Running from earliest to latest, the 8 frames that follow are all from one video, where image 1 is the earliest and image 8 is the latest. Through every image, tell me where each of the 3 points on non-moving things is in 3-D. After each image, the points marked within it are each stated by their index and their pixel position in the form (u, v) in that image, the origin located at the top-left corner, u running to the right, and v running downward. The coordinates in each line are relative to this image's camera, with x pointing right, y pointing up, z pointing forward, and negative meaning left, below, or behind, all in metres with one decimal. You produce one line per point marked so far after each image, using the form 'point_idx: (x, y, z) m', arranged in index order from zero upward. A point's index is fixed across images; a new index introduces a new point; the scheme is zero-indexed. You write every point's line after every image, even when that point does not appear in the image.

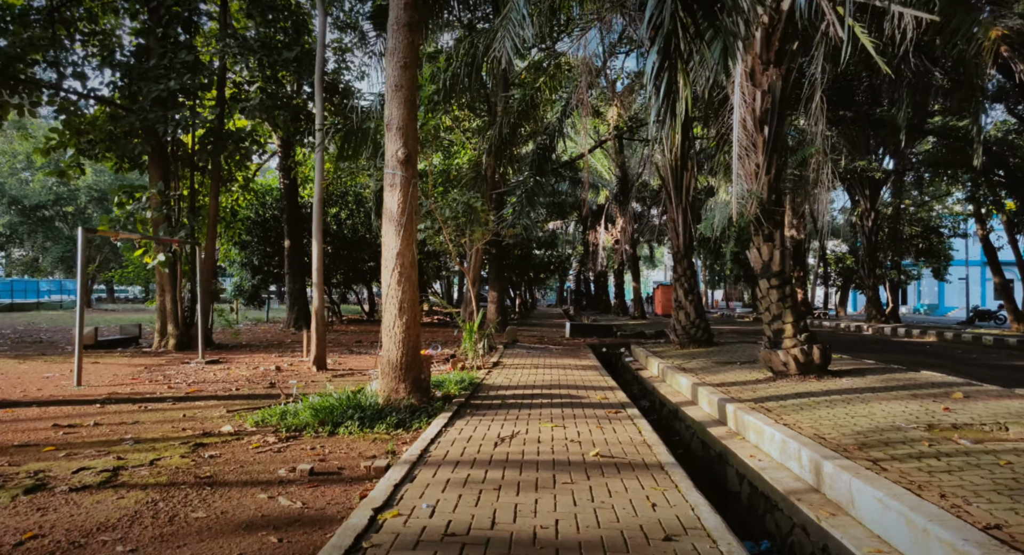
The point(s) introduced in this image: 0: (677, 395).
0: (+1.9, -1.4, +8.2) m
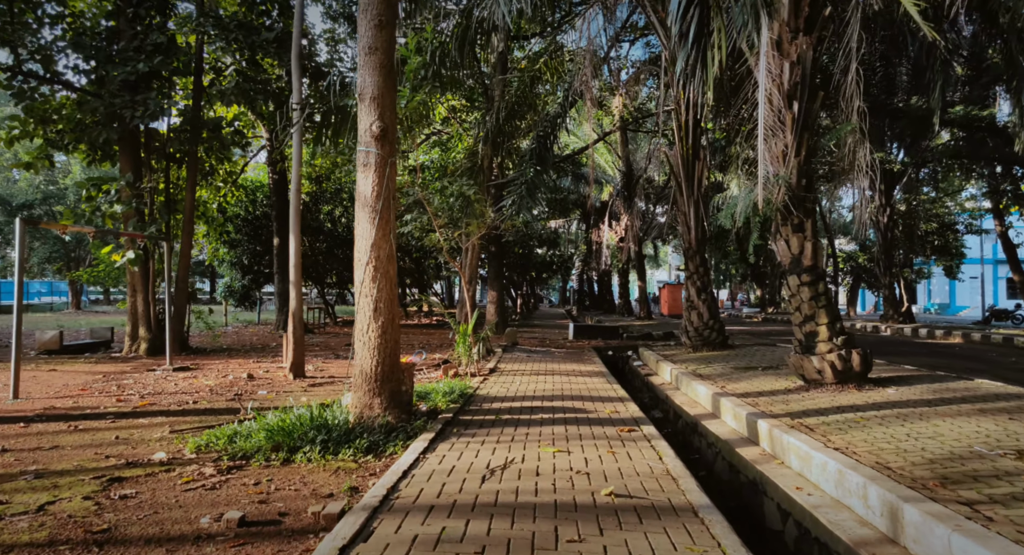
0: (+1.9, -1.3, +7.3) m
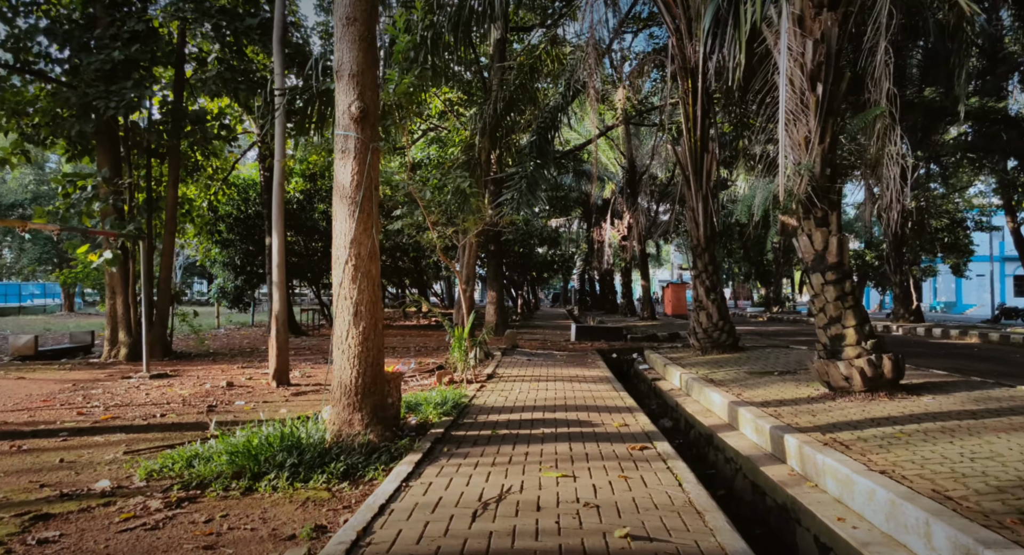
0: (+1.9, -1.3, +6.8) m
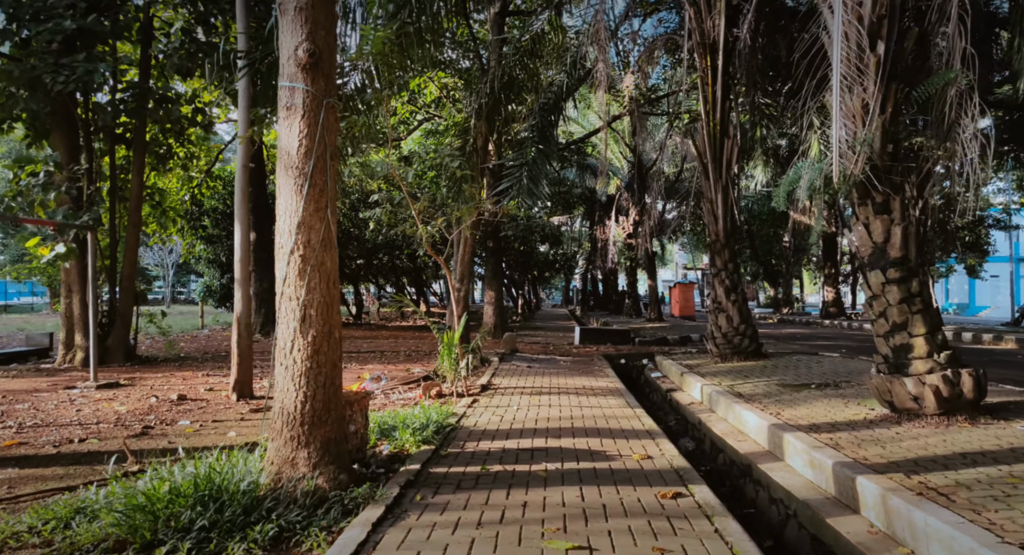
0: (+1.8, -1.3, +5.7) m
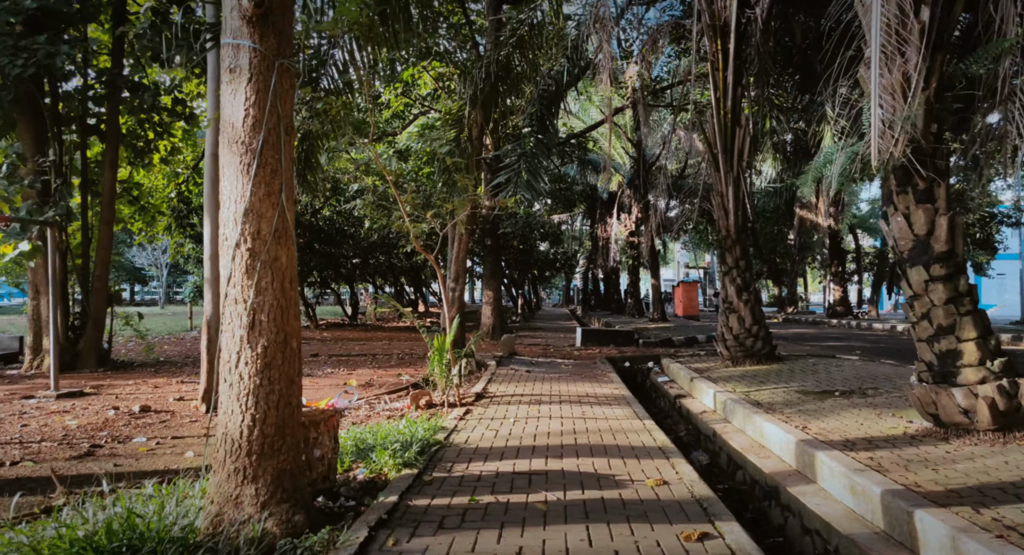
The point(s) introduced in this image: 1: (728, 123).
0: (+1.8, -1.3, +5.1) m
1: (+2.8, +2.0, +9.2) m
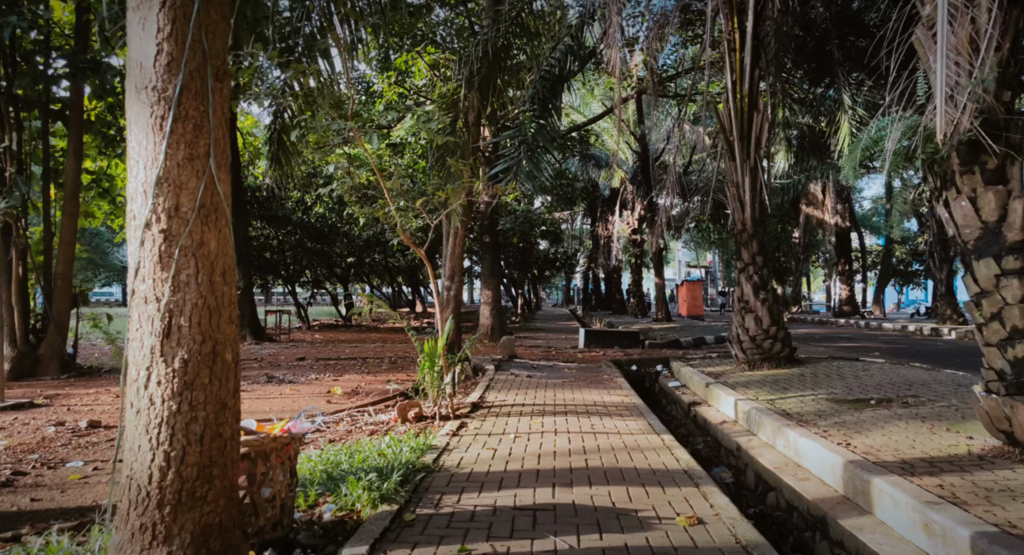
0: (+1.8, -1.2, +4.5) m
1: (+2.8, +2.1, +8.6) m
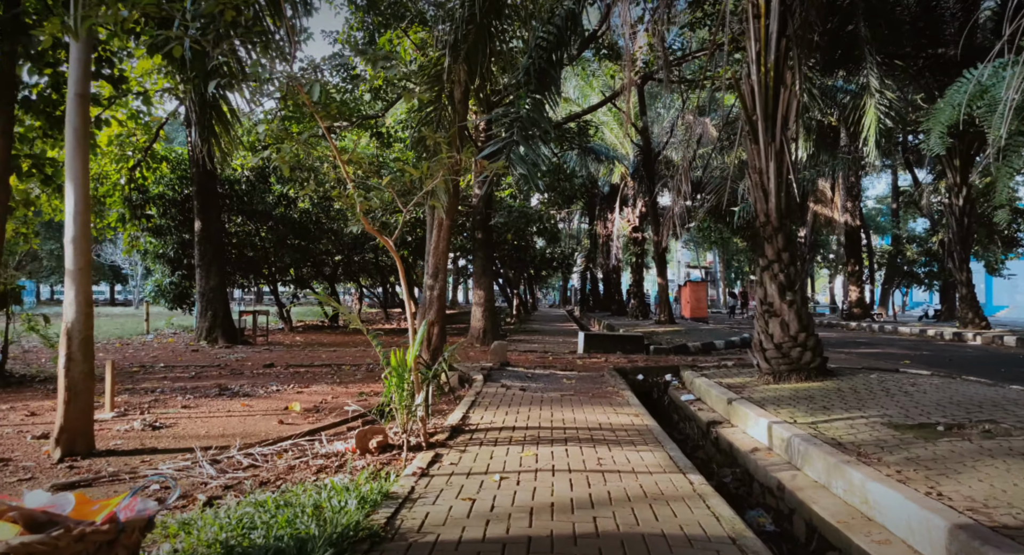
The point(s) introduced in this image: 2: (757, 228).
0: (+1.7, -1.2, +3.4) m
1: (+2.7, +2.1, +7.5) m
2: (+2.7, +0.5, +7.8) m
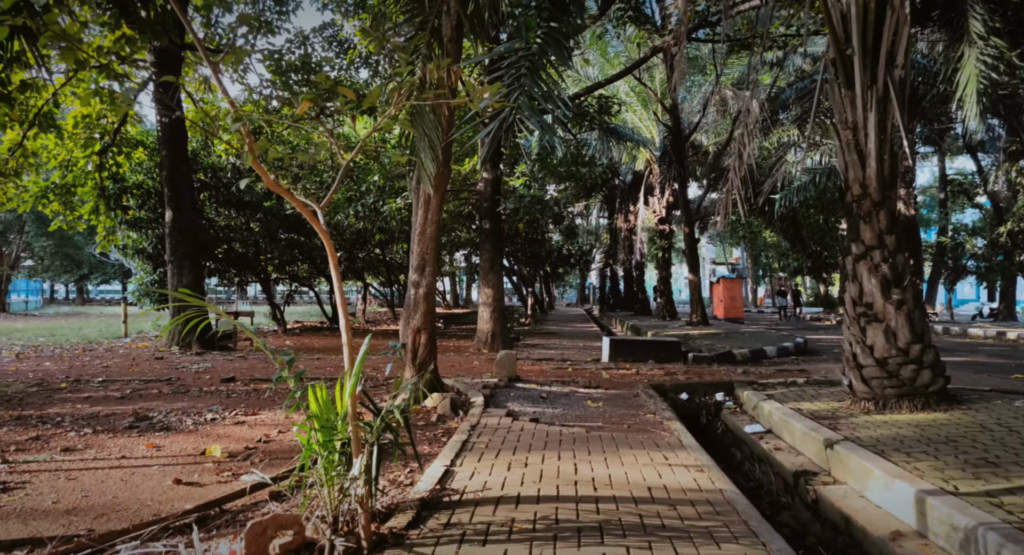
0: (+1.7, -1.2, +1.5) m
1: (+2.8, +2.1, +5.5) m
2: (+2.8, +0.6, +5.9) m
